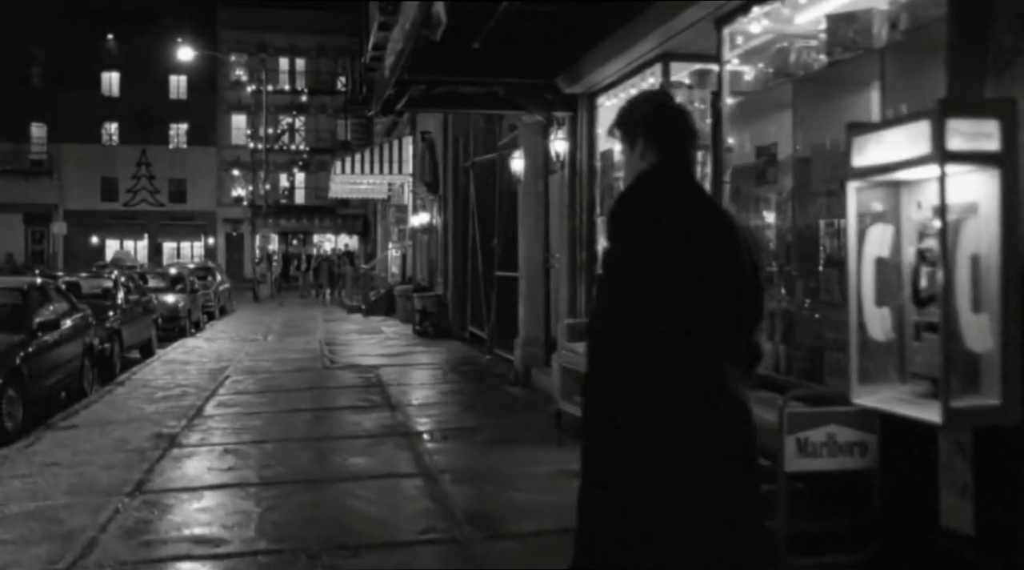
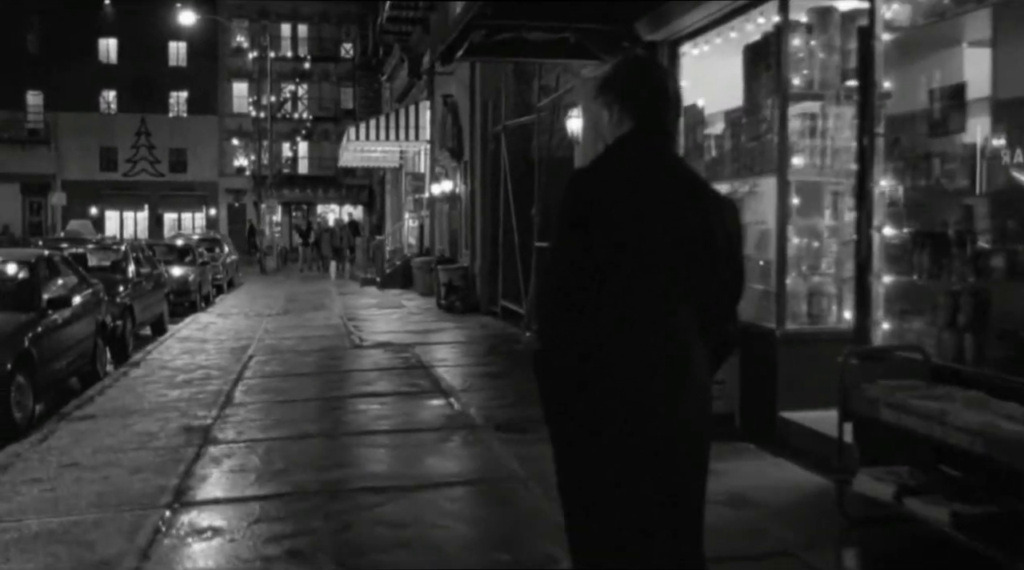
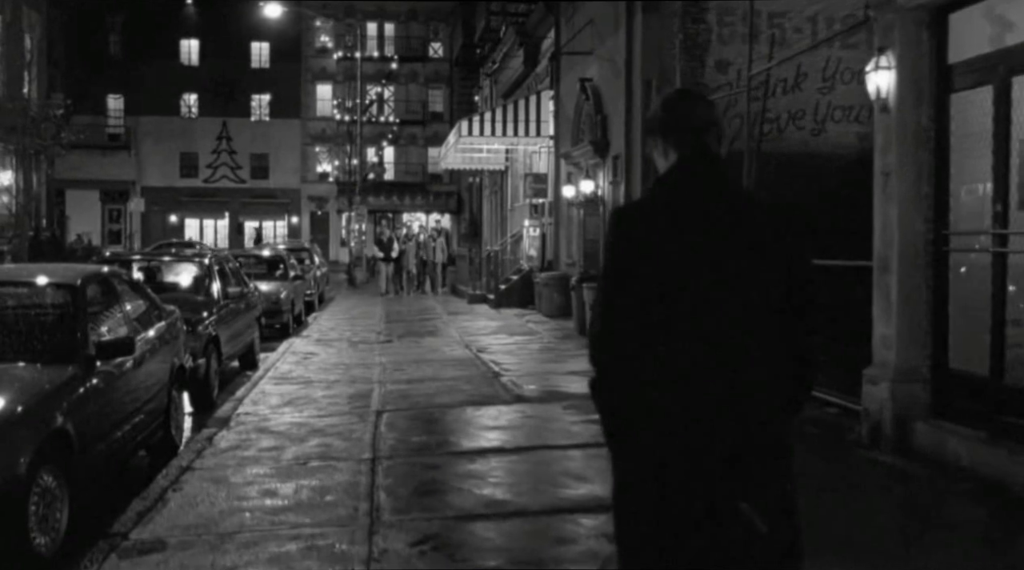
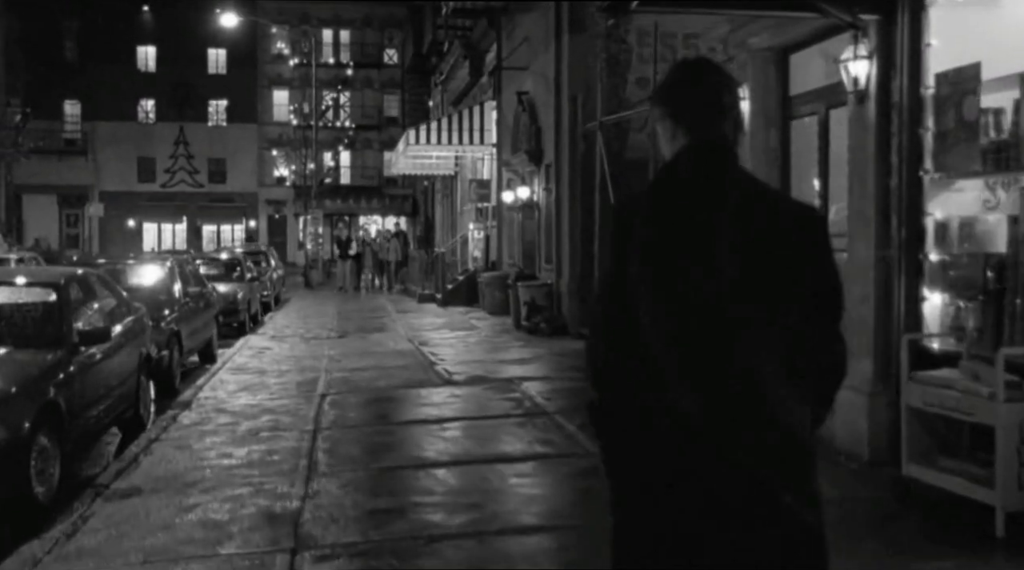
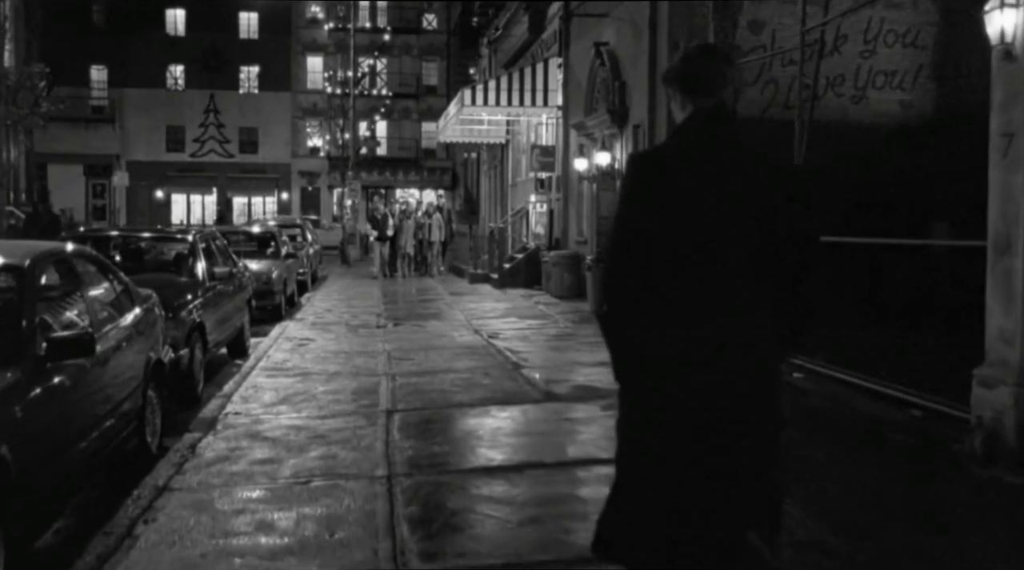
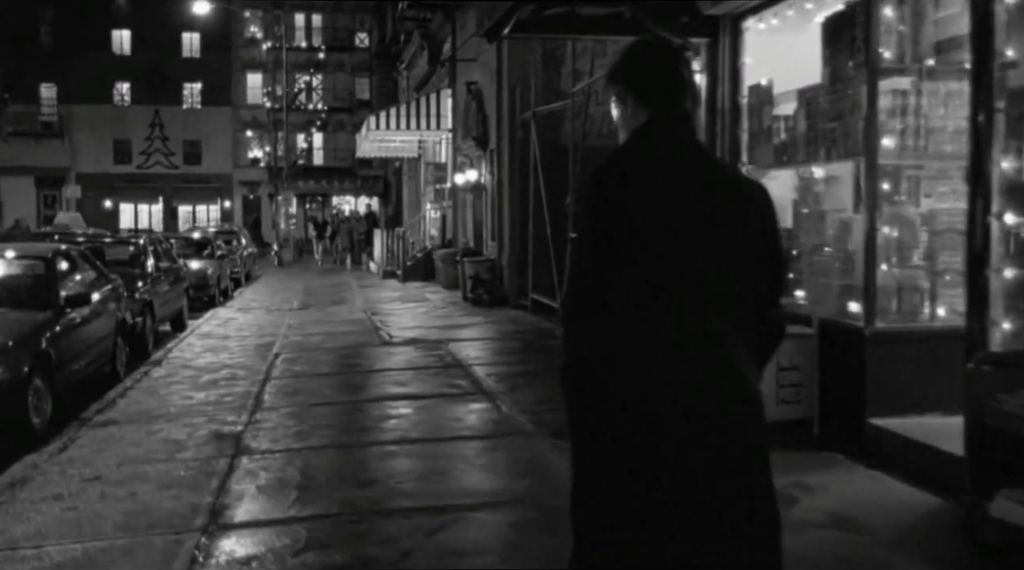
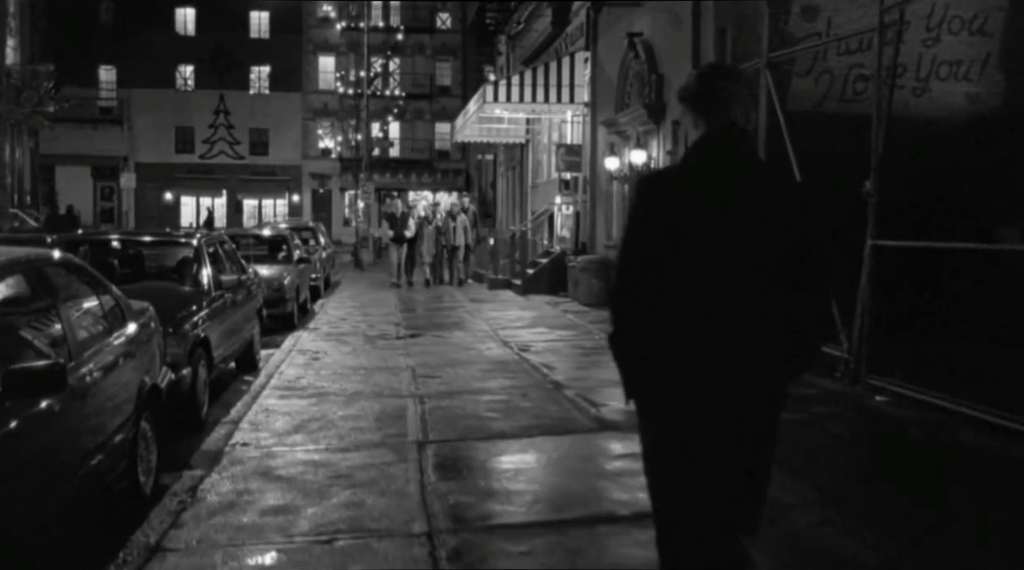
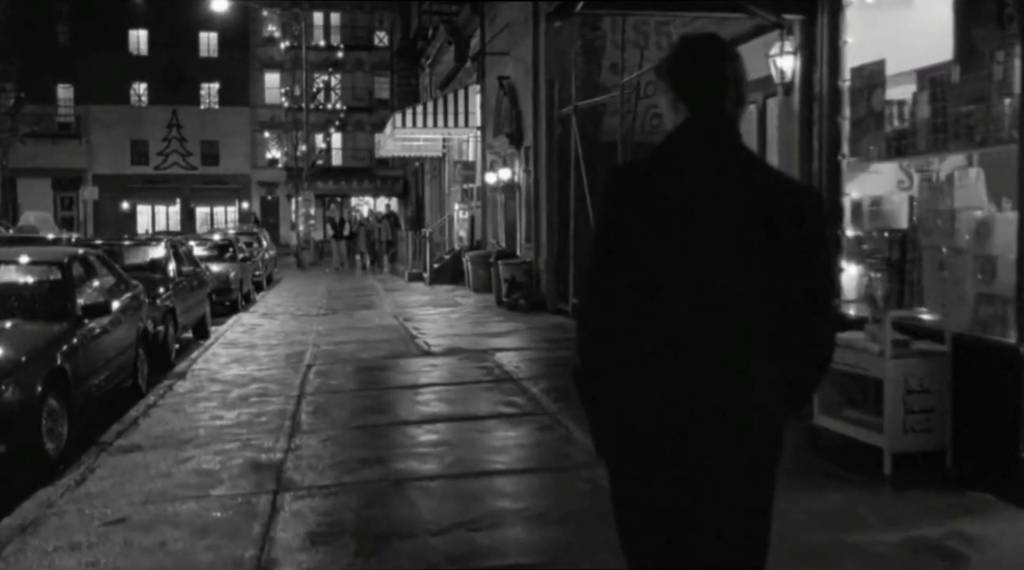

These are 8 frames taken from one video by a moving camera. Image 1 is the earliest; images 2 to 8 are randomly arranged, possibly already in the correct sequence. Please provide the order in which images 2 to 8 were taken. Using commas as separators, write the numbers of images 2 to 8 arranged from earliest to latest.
2, 6, 8, 4, 3, 5, 7
